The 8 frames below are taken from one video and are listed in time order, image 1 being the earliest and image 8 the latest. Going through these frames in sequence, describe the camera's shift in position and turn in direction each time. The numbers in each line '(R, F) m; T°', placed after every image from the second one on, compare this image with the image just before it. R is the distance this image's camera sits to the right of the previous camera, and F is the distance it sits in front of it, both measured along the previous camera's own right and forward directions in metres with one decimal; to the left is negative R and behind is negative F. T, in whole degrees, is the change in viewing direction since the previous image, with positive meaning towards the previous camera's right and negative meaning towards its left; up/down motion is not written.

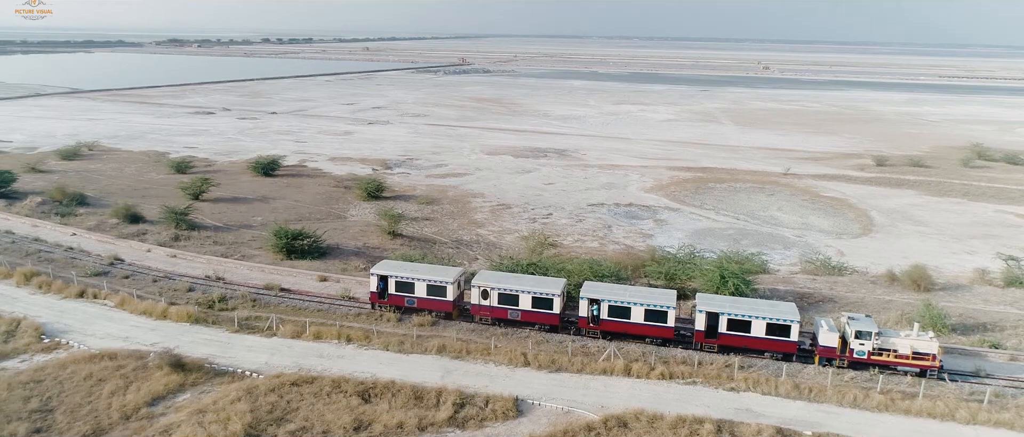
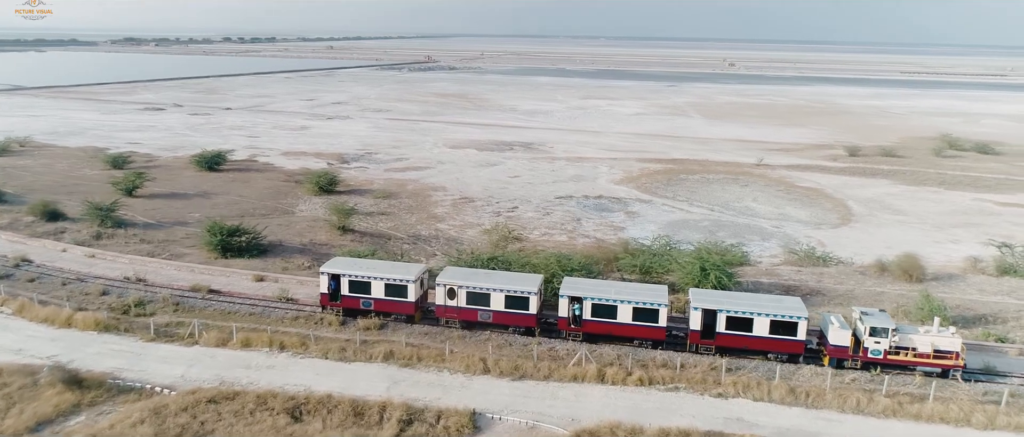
(+0.4, +3.3) m; +3°
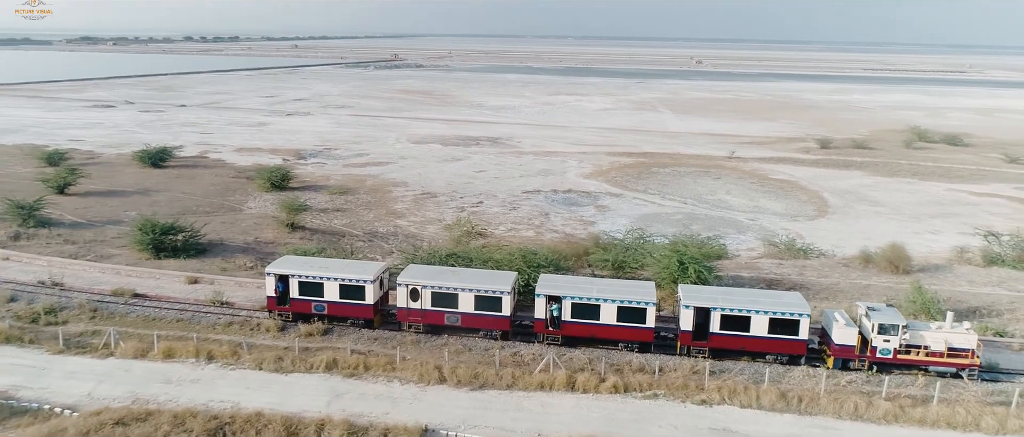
(+0.4, +2.6) m; +2°
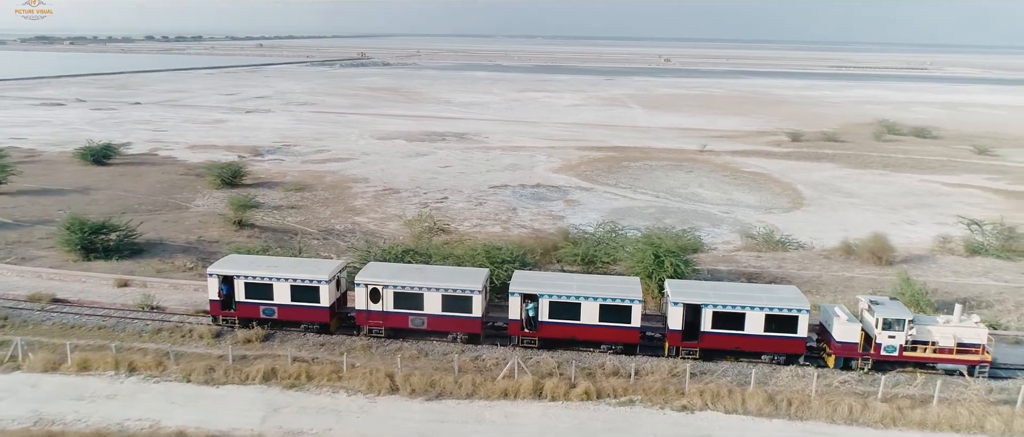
(+0.3, +2.1) m; +2°
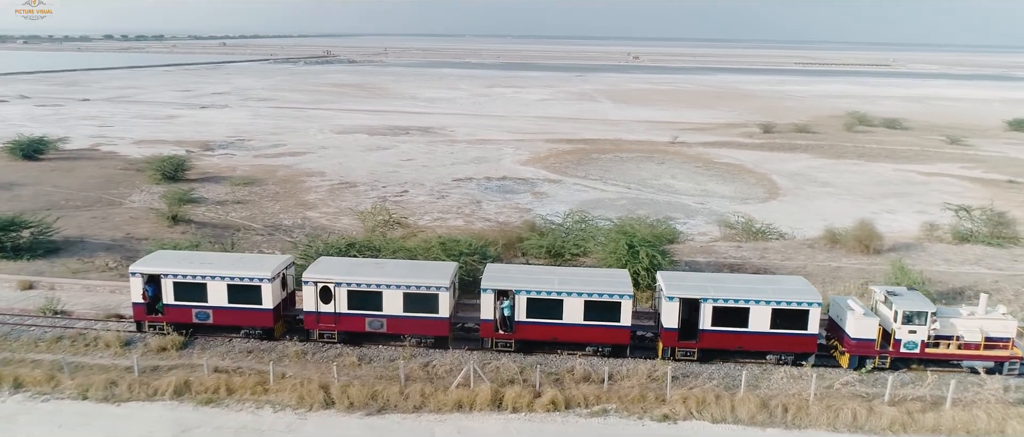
(+0.4, +2.5) m; +2°
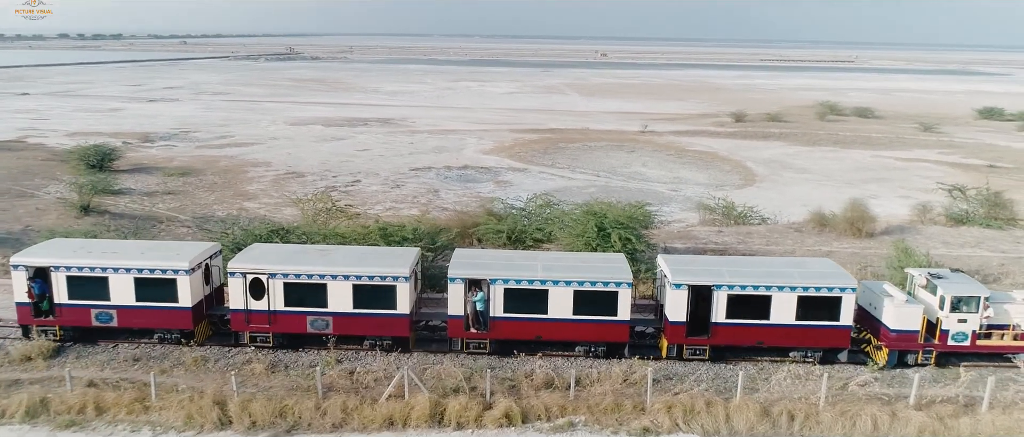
(+0.5, +3.0) m; +2°
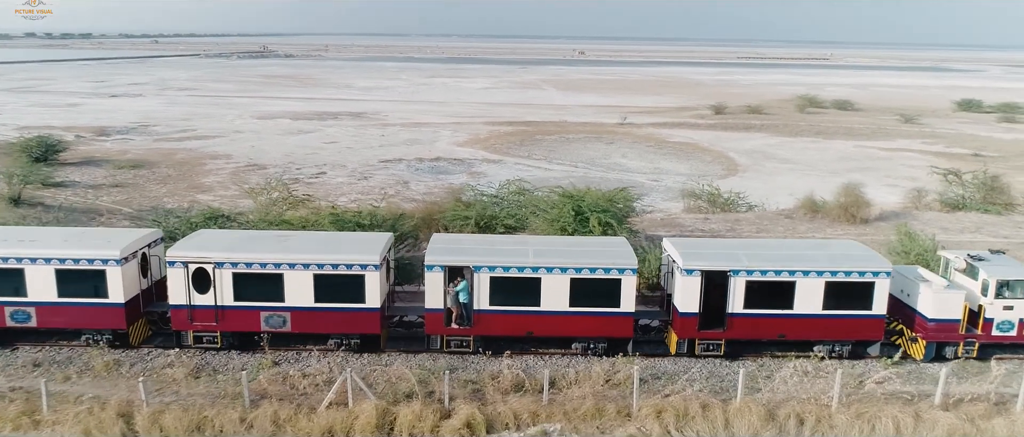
(+0.3, +1.9) m; +2°
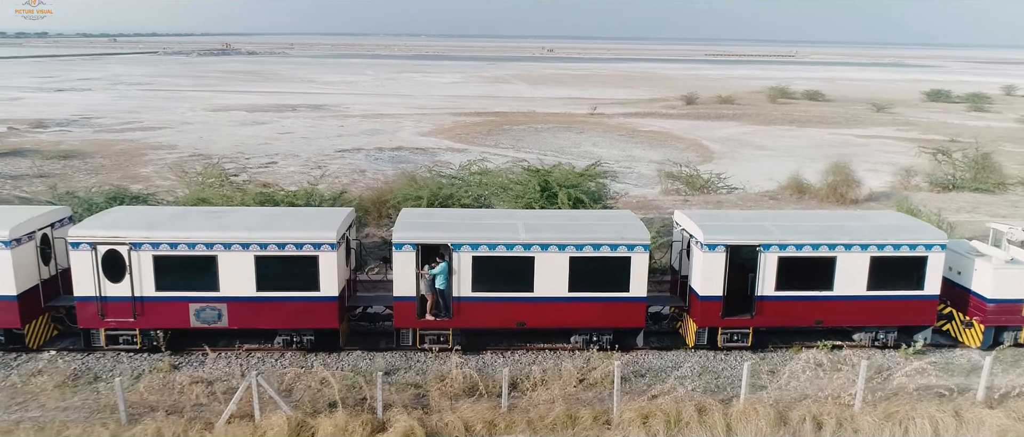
(+0.3, +2.2) m; +2°
